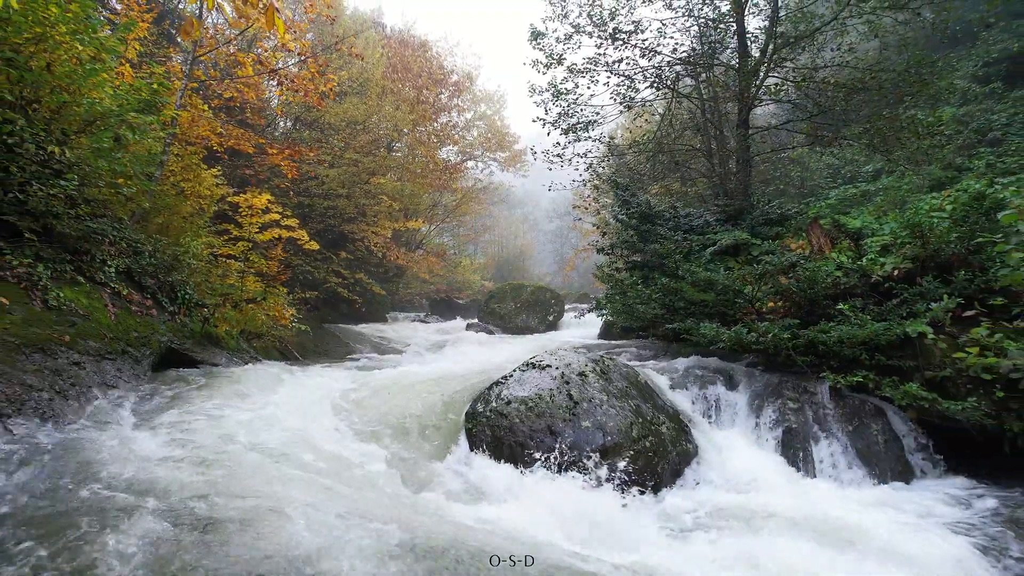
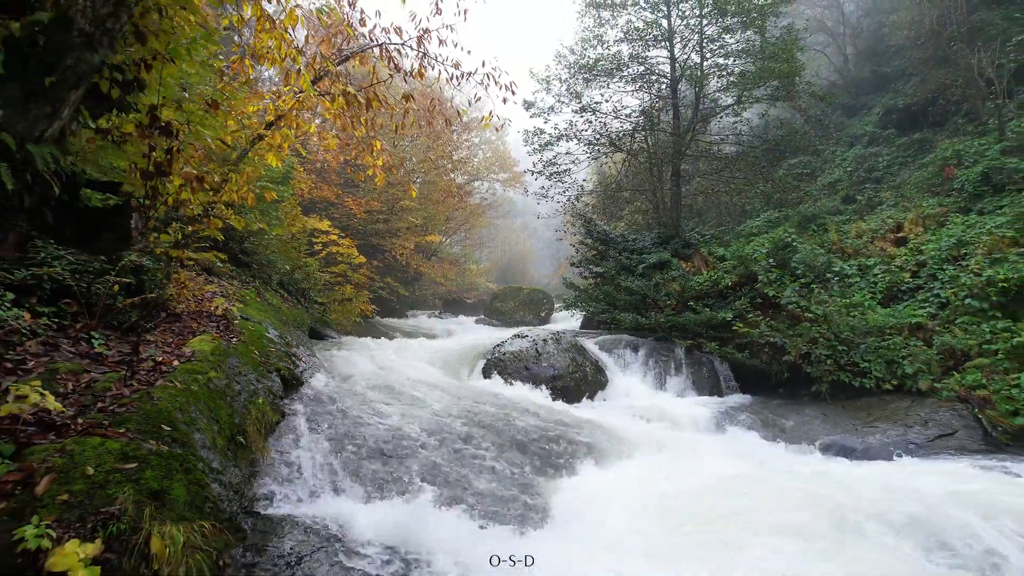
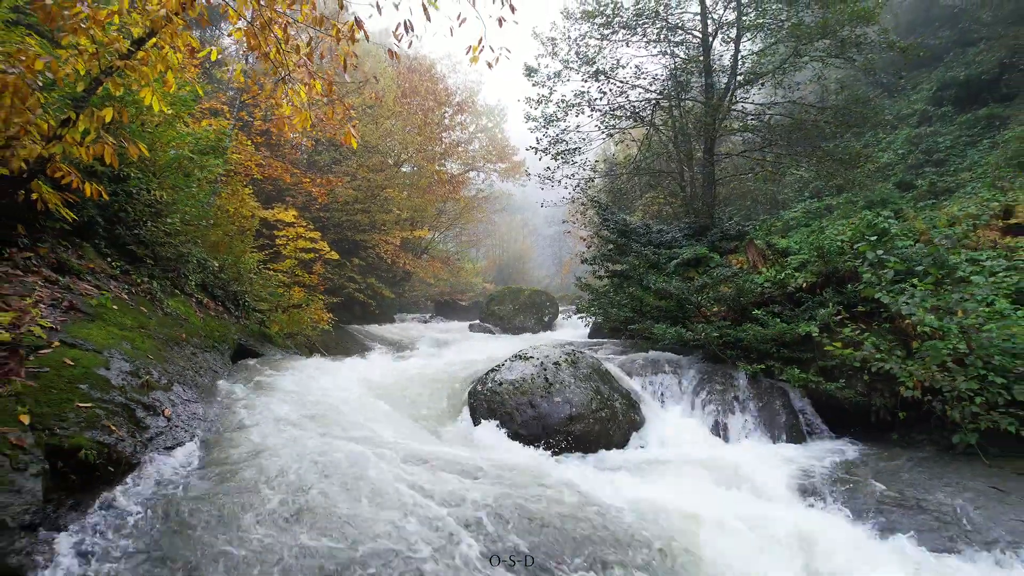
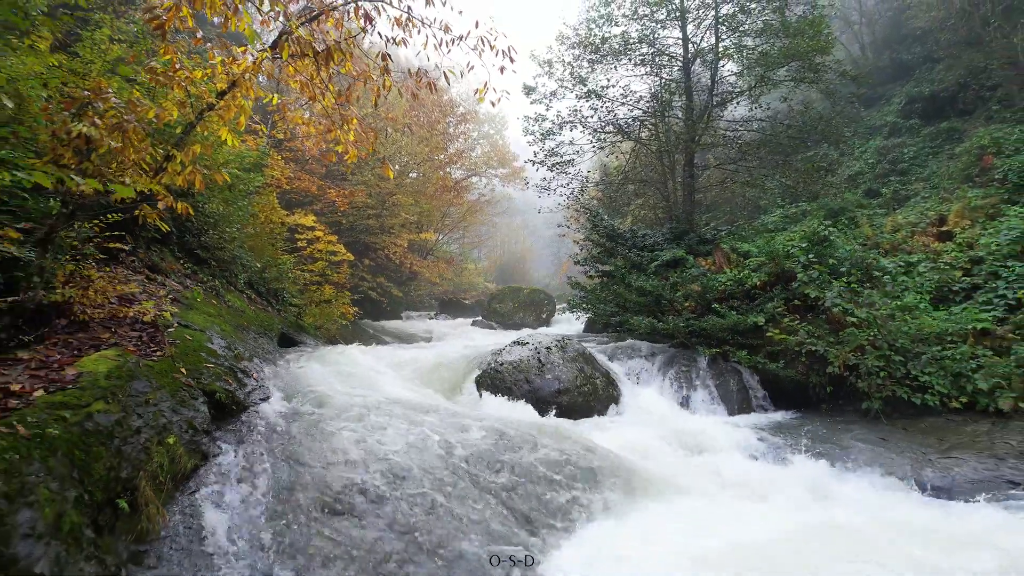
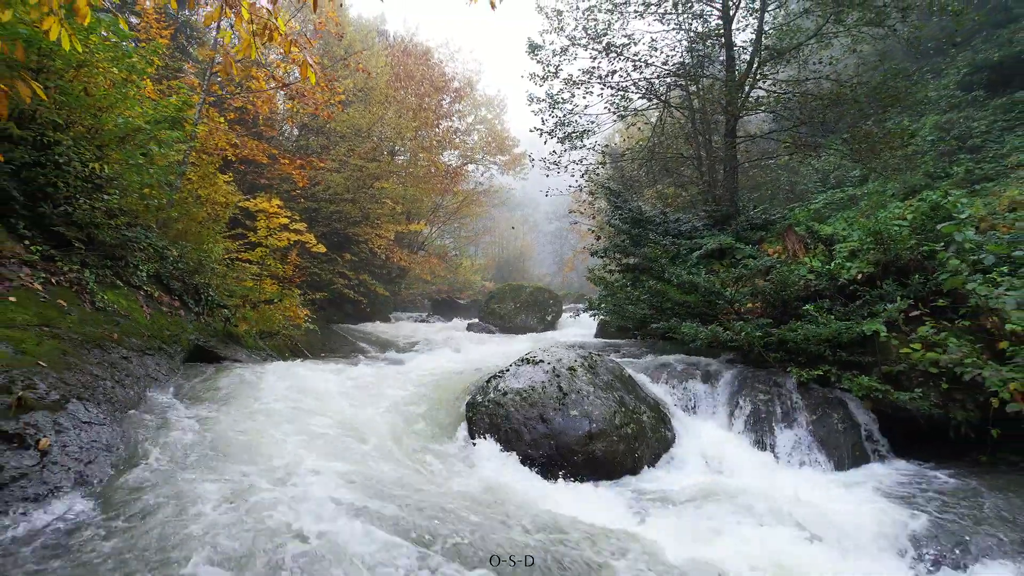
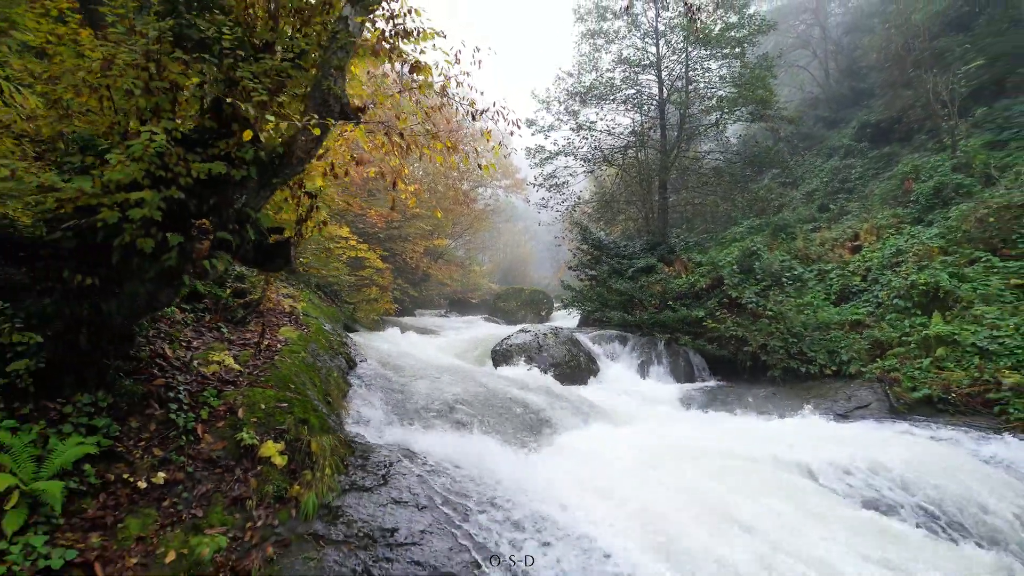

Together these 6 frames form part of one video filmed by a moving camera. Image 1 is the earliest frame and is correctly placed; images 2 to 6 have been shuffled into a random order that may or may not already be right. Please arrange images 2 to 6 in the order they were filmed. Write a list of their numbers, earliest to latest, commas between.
5, 3, 4, 2, 6
